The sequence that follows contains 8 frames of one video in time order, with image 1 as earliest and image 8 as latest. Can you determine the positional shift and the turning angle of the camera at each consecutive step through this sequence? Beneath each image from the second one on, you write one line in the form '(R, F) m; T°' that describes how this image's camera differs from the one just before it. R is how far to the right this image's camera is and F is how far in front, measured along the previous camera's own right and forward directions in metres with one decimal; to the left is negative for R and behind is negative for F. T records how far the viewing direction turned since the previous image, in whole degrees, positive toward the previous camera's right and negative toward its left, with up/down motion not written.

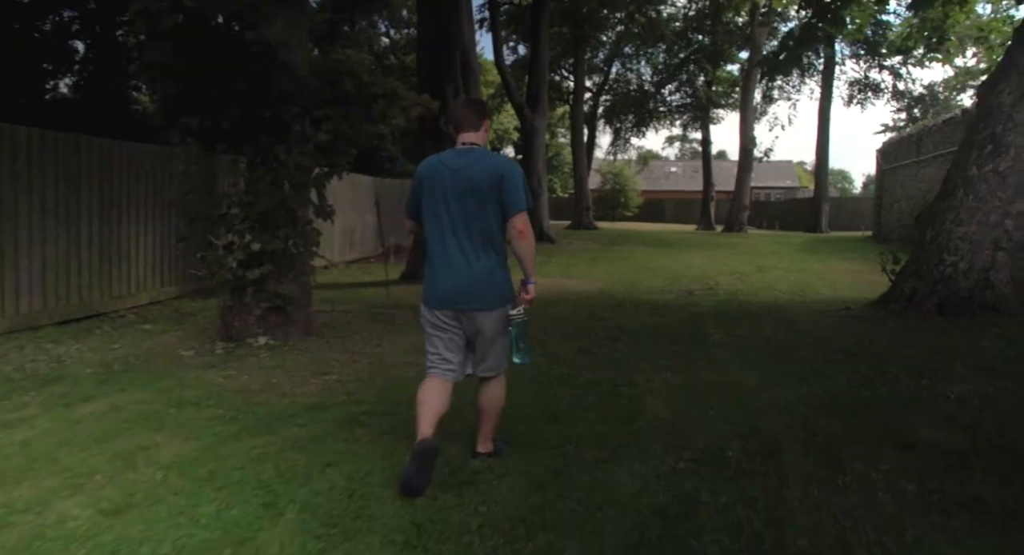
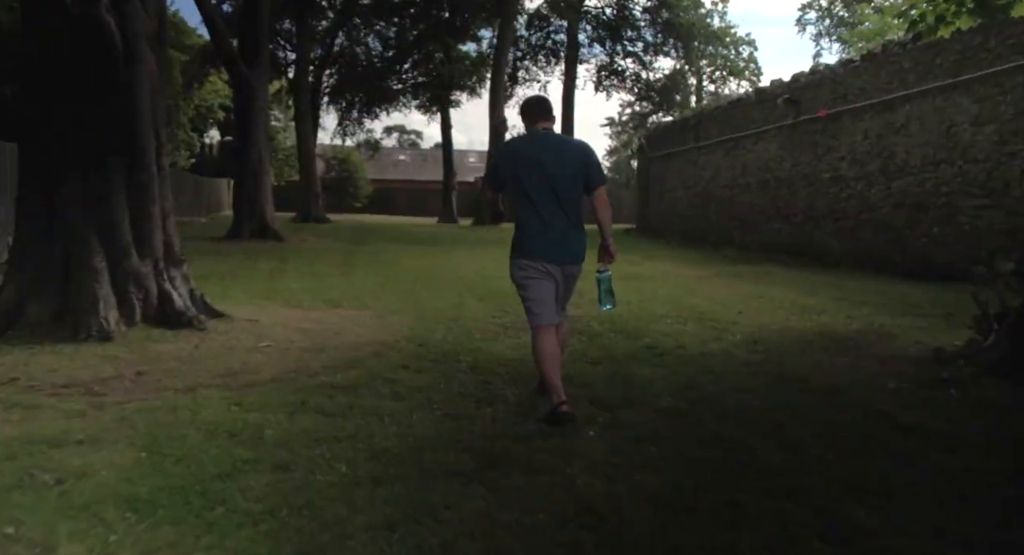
(-0.1, +5.0) m; +22°
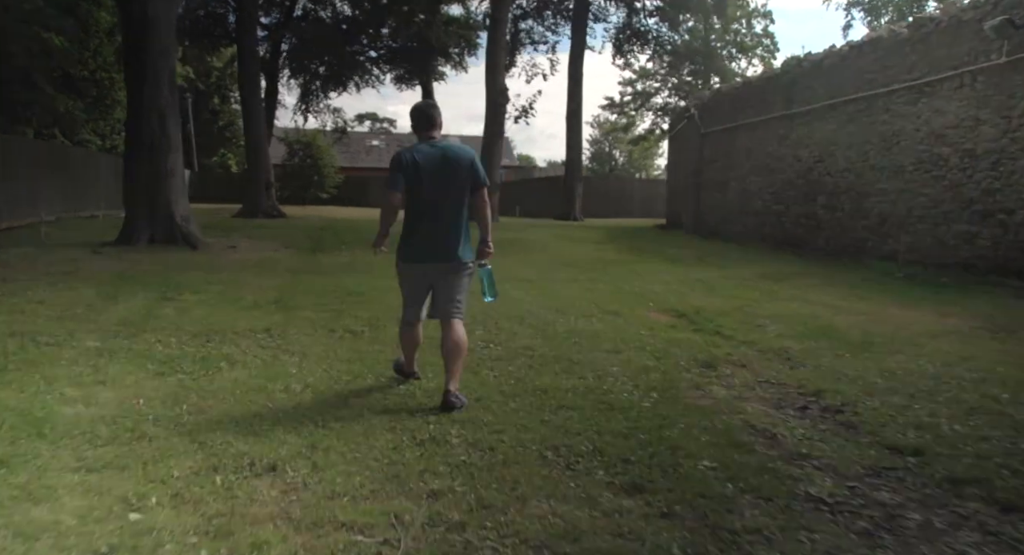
(-1.0, +5.9) m; +2°
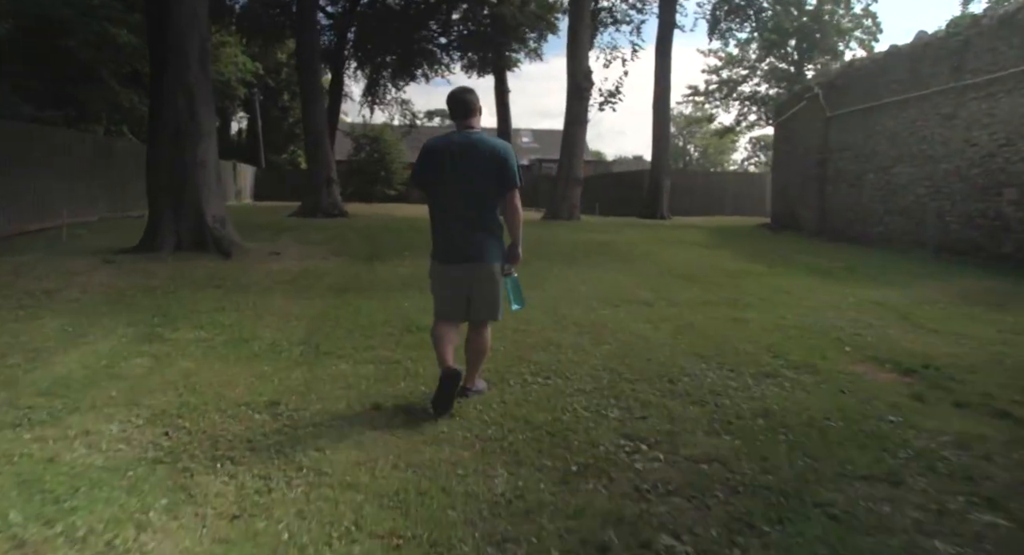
(-0.5, +2.4) m; -5°
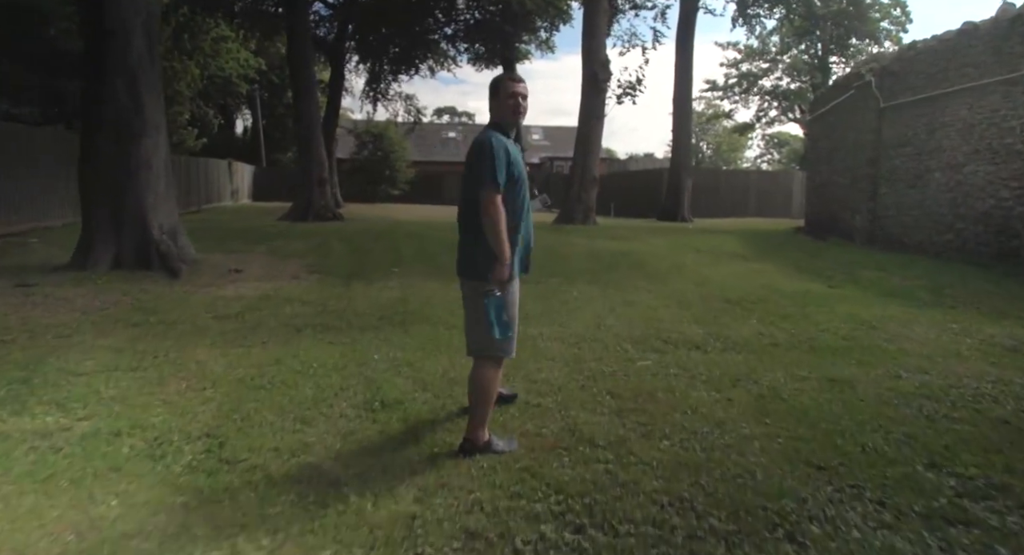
(0.0, +1.9) m; -1°
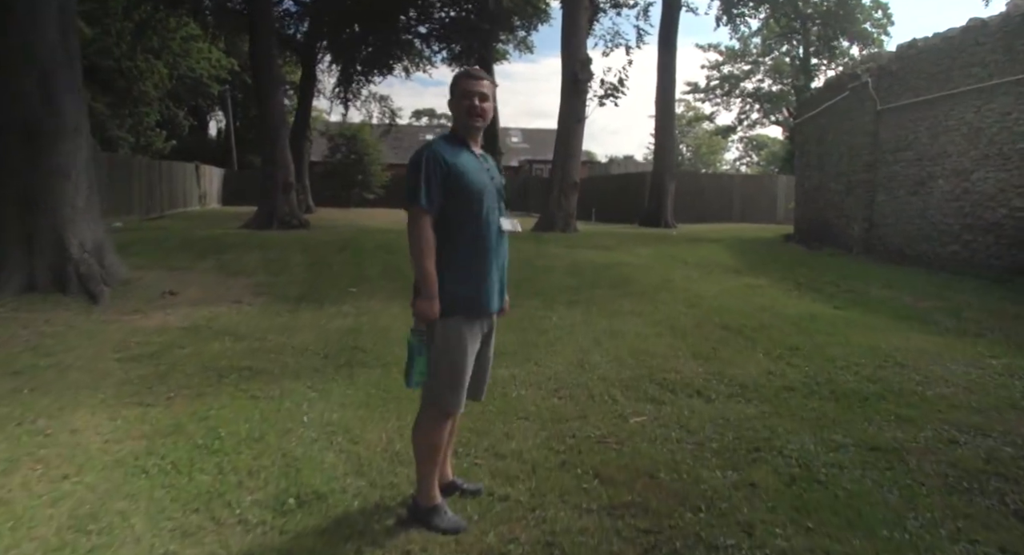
(+0.1, +1.0) m; +2°
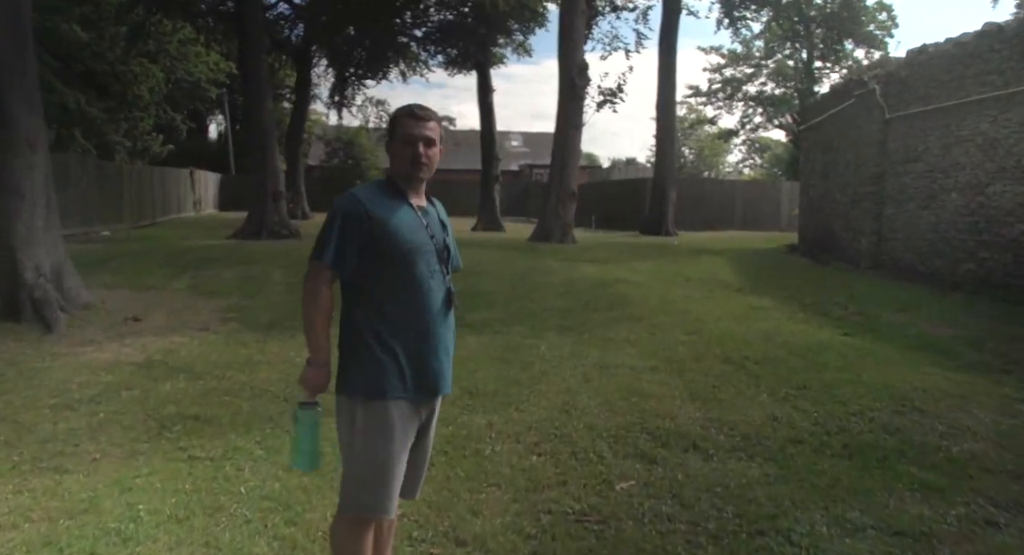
(+0.2, +0.5) m; 0°
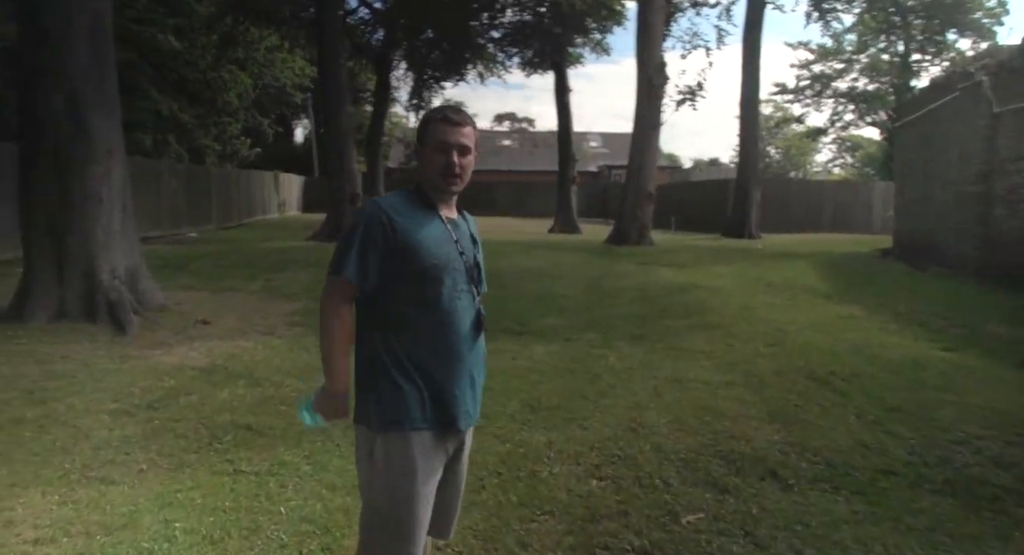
(+0.1, +0.3) m; -6°
